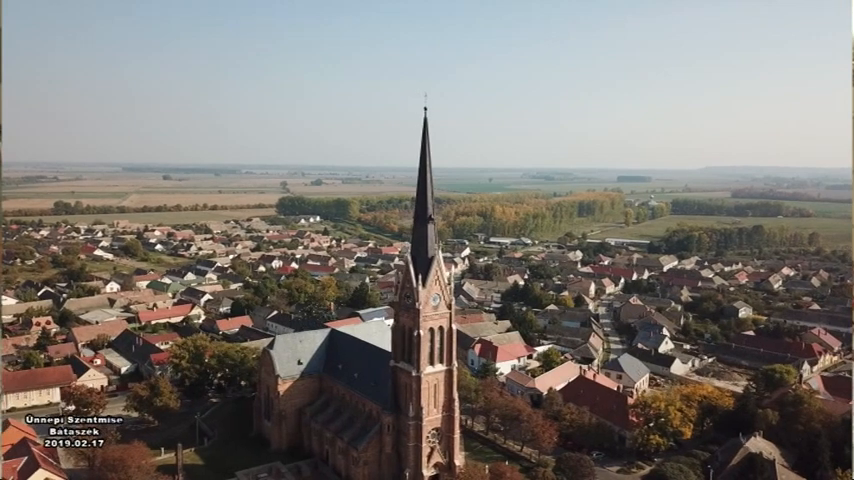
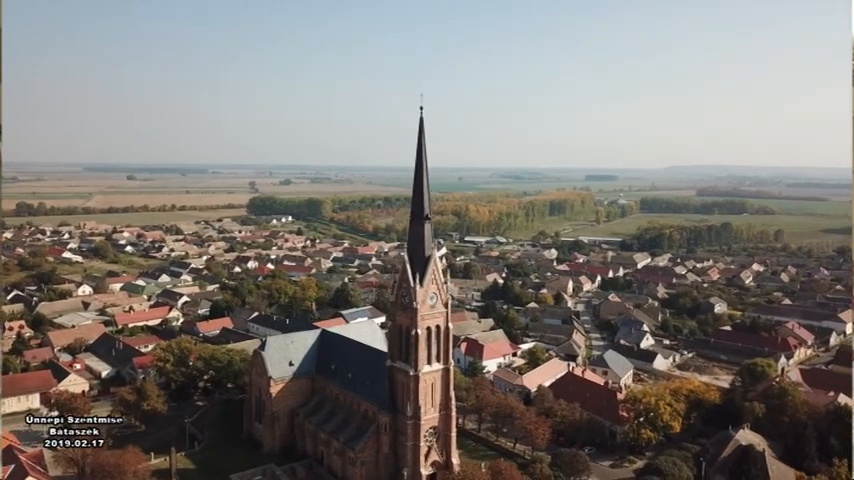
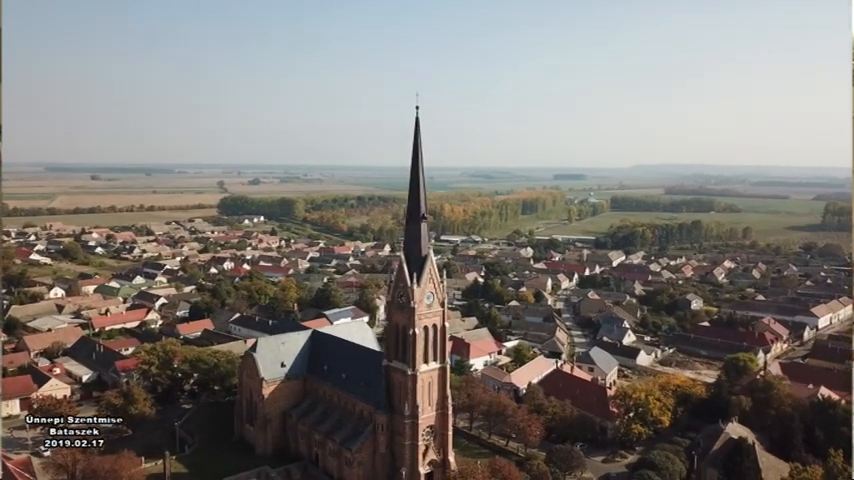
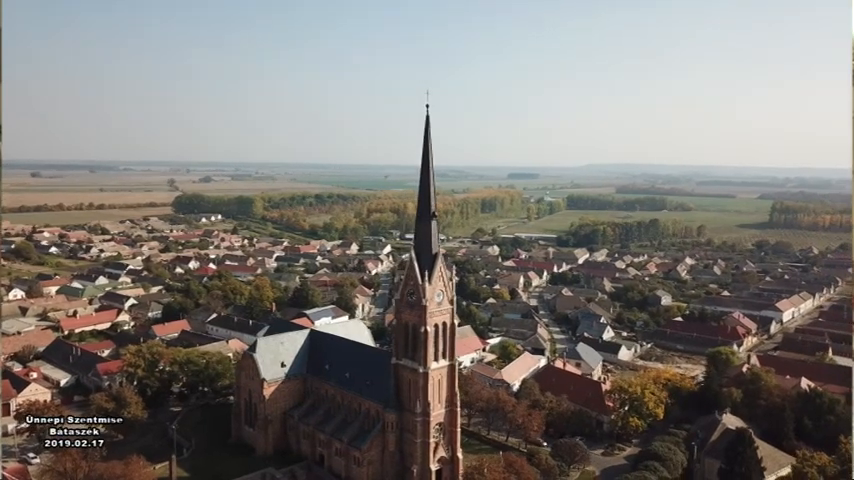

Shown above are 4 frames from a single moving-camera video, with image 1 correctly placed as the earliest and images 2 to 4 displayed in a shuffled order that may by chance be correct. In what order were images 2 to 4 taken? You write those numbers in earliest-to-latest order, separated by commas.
2, 3, 4
